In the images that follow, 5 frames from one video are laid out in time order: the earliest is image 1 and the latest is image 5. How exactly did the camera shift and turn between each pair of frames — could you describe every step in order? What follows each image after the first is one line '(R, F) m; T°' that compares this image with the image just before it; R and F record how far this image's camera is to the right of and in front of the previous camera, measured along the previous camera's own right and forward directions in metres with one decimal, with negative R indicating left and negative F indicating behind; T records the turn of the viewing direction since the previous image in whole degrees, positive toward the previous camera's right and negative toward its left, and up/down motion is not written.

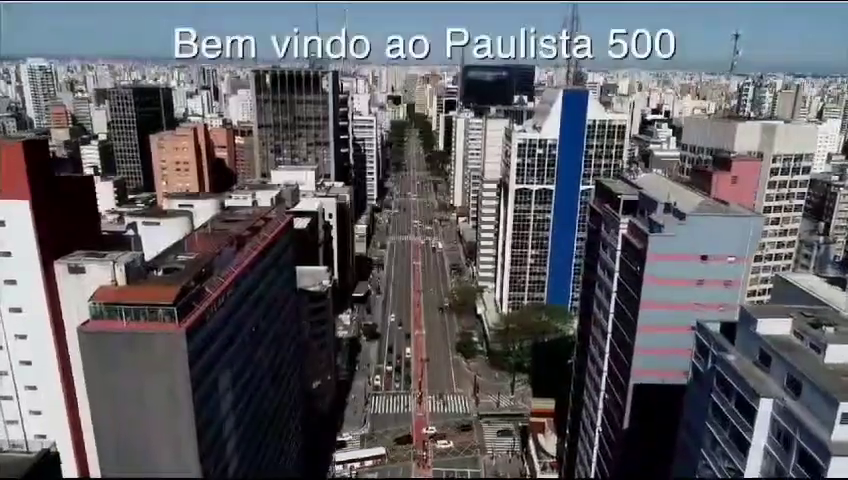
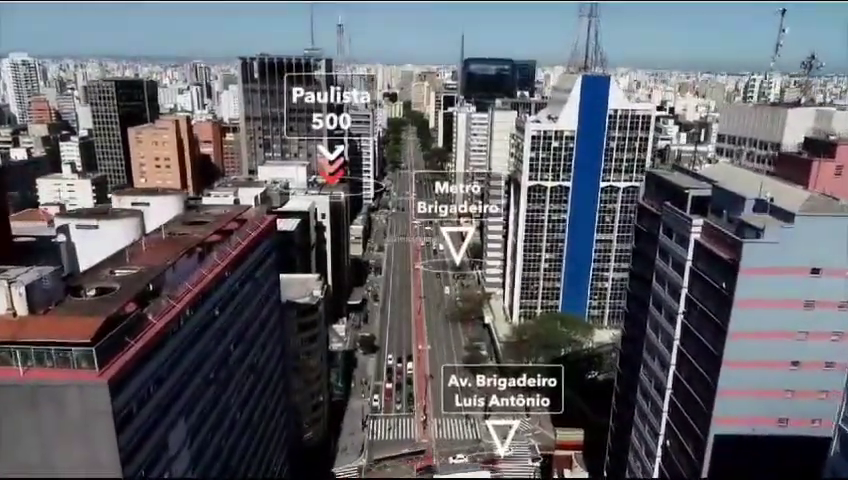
(-0.6, +4.9) m; 0°
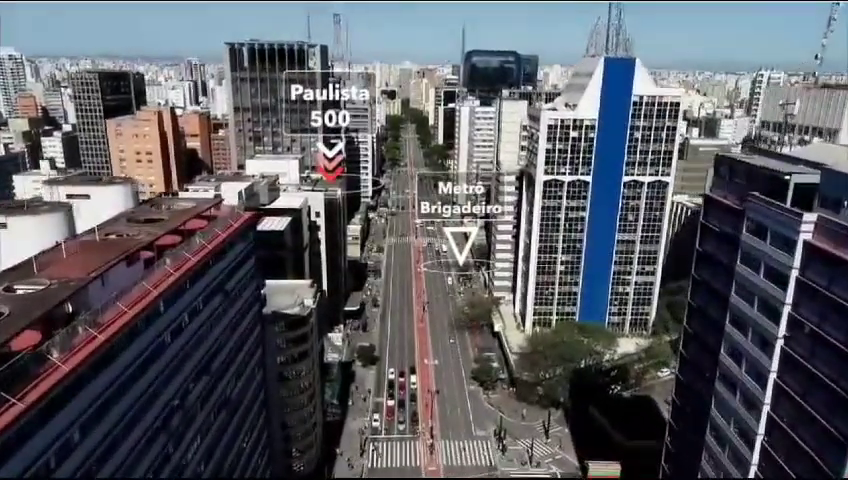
(-0.5, +4.3) m; 0°
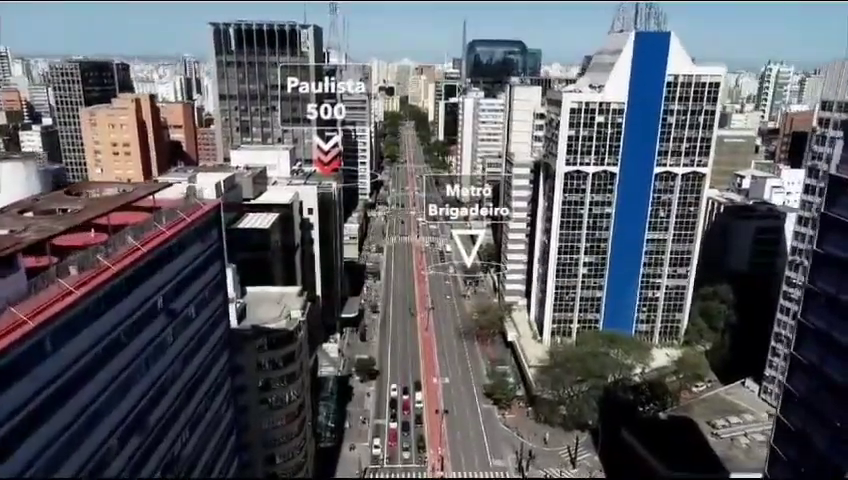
(-0.5, +4.7) m; 0°
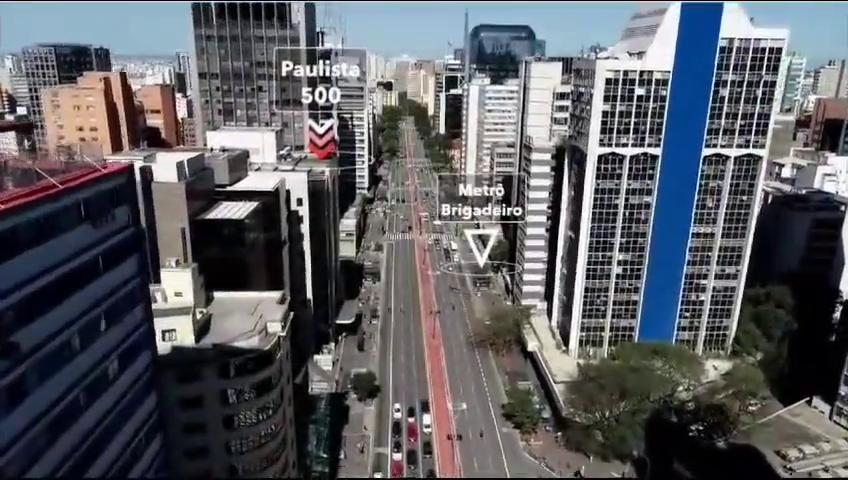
(-0.6, +5.5) m; 0°
